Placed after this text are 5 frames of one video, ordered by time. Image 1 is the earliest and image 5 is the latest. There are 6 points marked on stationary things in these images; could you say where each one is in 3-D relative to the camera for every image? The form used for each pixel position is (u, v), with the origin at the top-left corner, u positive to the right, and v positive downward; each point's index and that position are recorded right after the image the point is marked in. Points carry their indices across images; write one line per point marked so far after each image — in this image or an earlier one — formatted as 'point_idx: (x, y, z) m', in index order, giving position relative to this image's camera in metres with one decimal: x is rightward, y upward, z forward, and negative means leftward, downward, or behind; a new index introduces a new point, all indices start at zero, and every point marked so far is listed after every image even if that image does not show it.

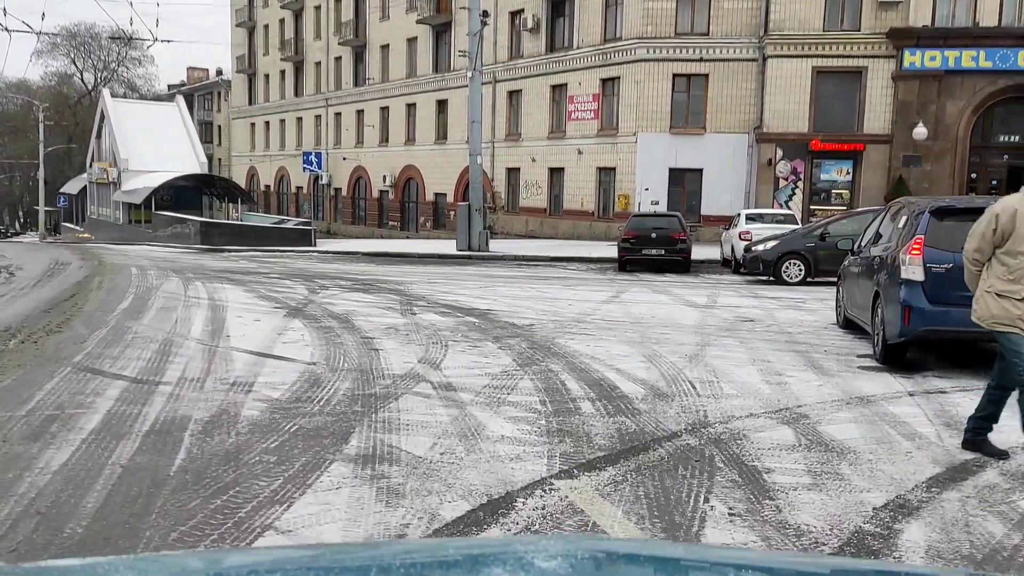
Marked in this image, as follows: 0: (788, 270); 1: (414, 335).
0: (+5.3, +0.3, +17.1) m
1: (-1.1, -0.5, +9.4) m
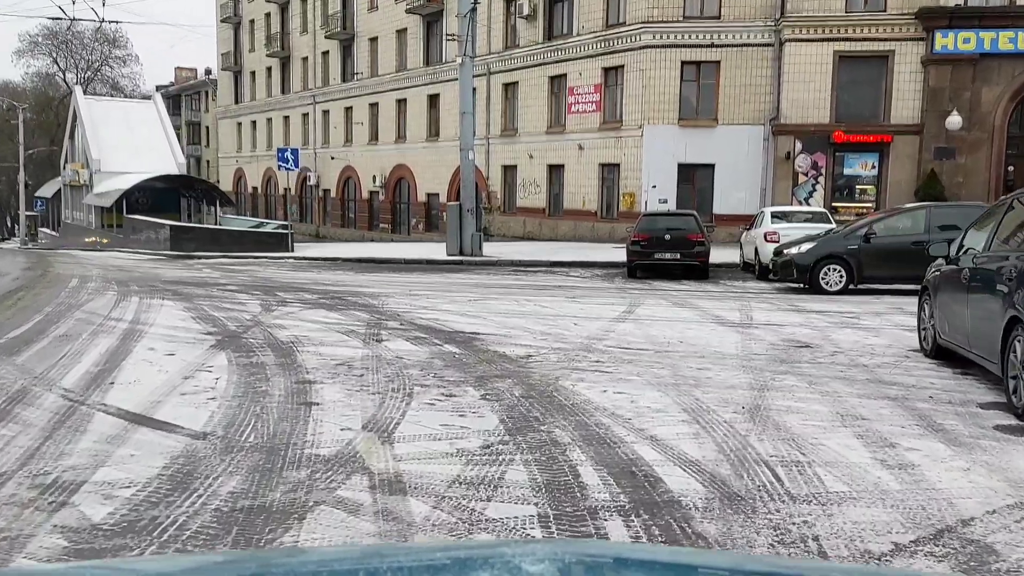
0: (+5.2, +0.2, +14.7) m
1: (-1.1, -0.7, +7.0) m
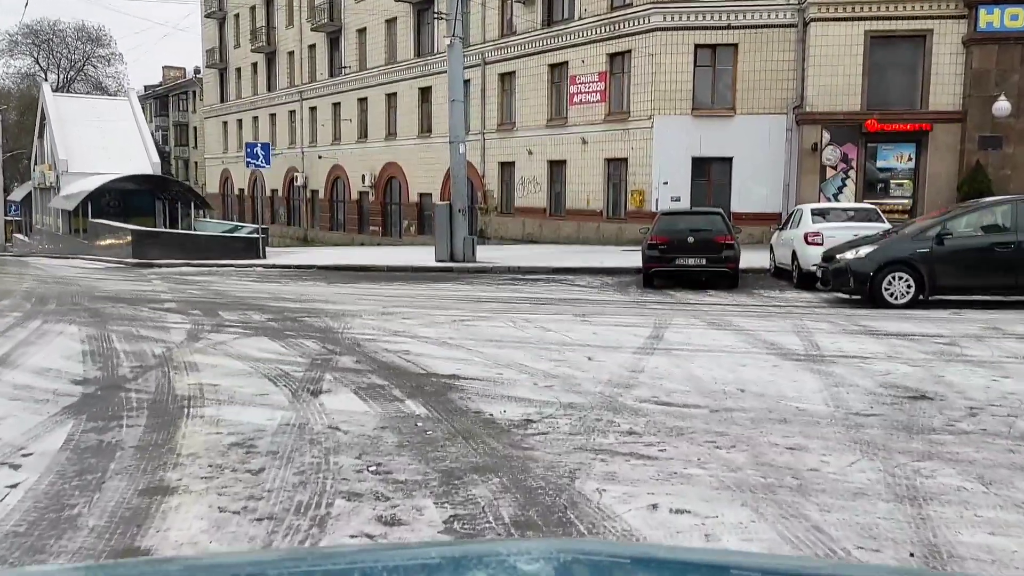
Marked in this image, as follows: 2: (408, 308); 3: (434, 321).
0: (+5.2, 0.0, +12.0) m
1: (-1.2, -0.9, +4.4) m
2: (-1.4, -0.3, +12.2) m
3: (-0.9, -0.4, +10.7) m
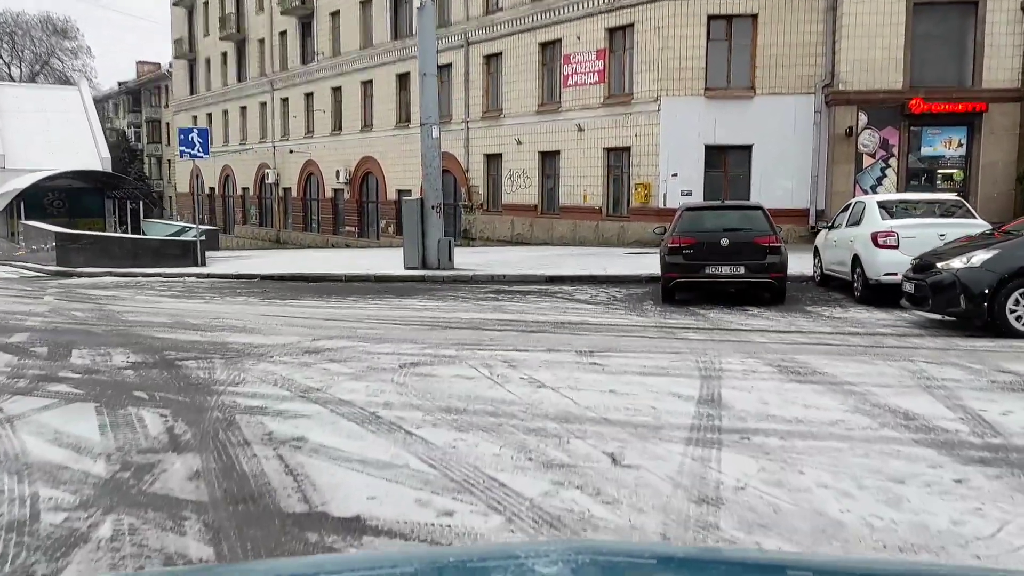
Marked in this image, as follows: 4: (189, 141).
0: (+5.0, -0.2, +8.6) m
1: (-1.3, -1.2, +0.9) m
2: (-1.6, -0.5, +8.7) m
3: (-1.2, -0.7, +7.2) m
4: (-7.0, +3.2, +19.0) m
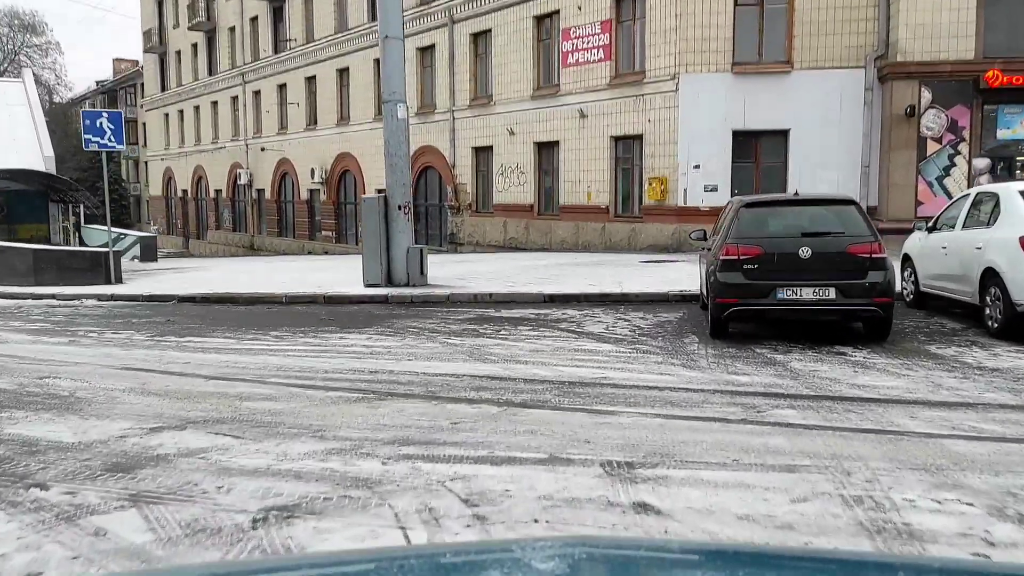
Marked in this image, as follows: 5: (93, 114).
0: (+4.8, -0.5, +5.0) m
1: (-1.5, -1.5, -2.8) m
2: (-1.8, -0.9, +5.0) m
3: (-1.3, -1.0, +3.5) m
4: (-7.2, +2.8, +15.3) m
5: (-7.1, +2.9, +15.0) m
